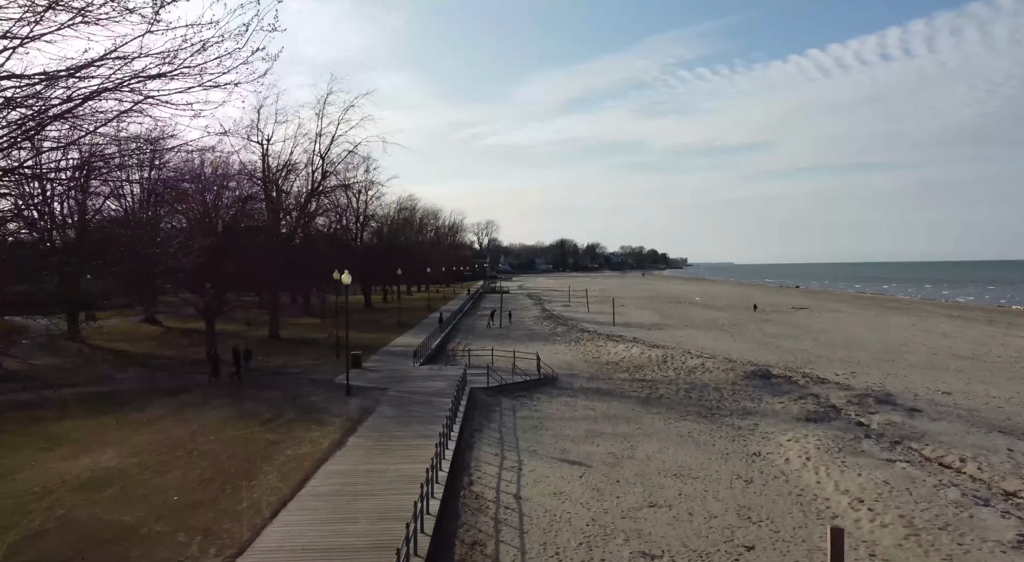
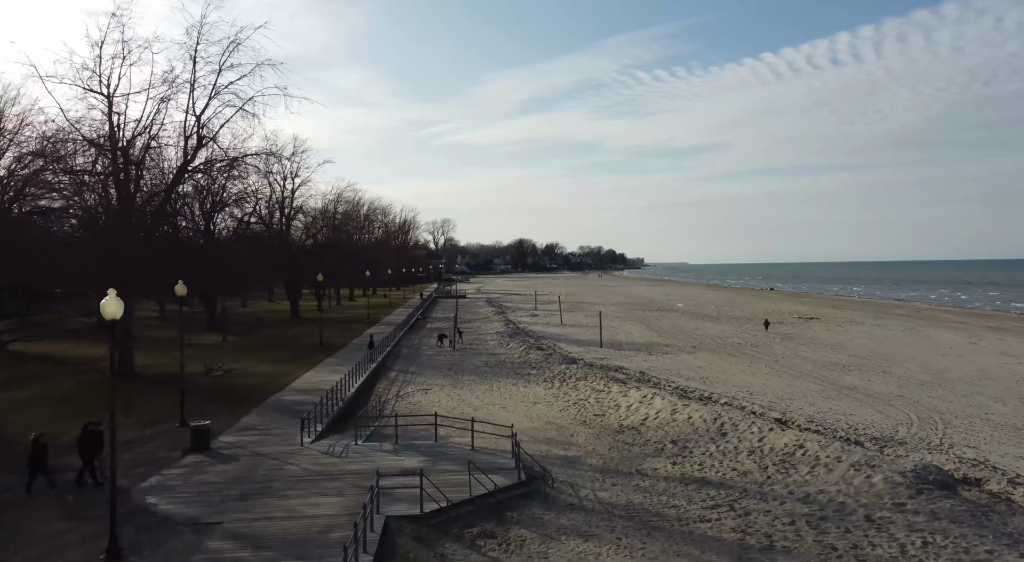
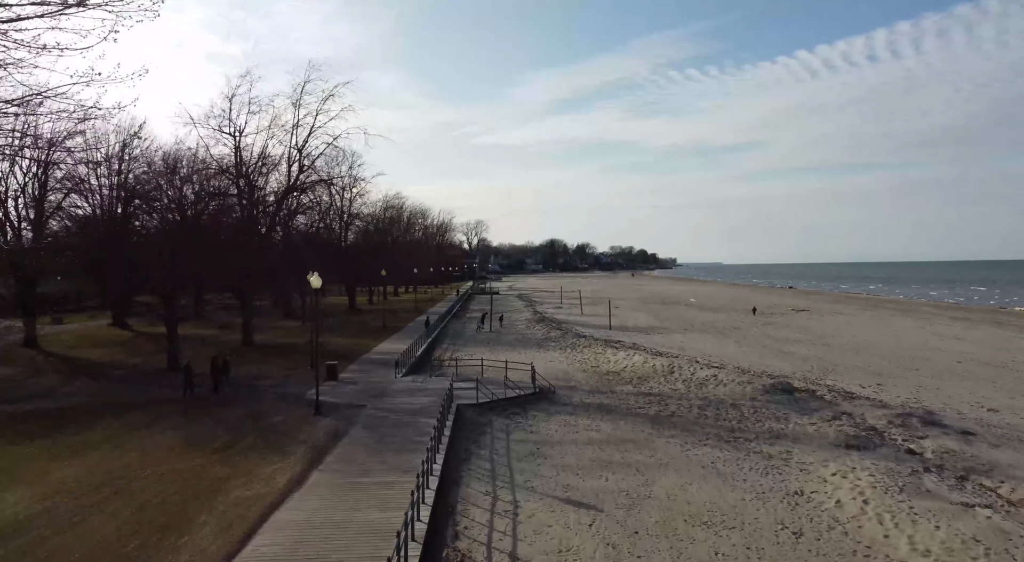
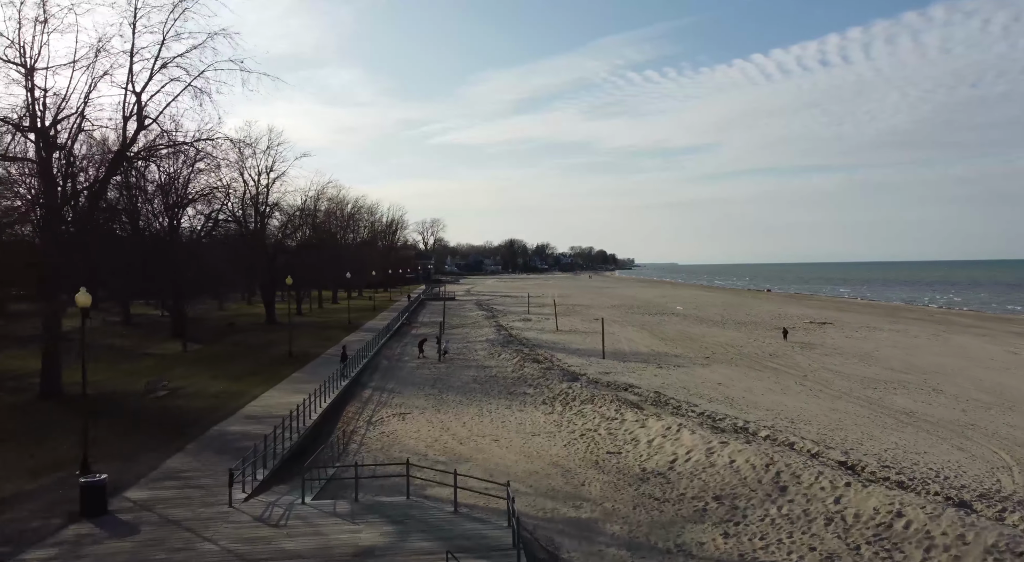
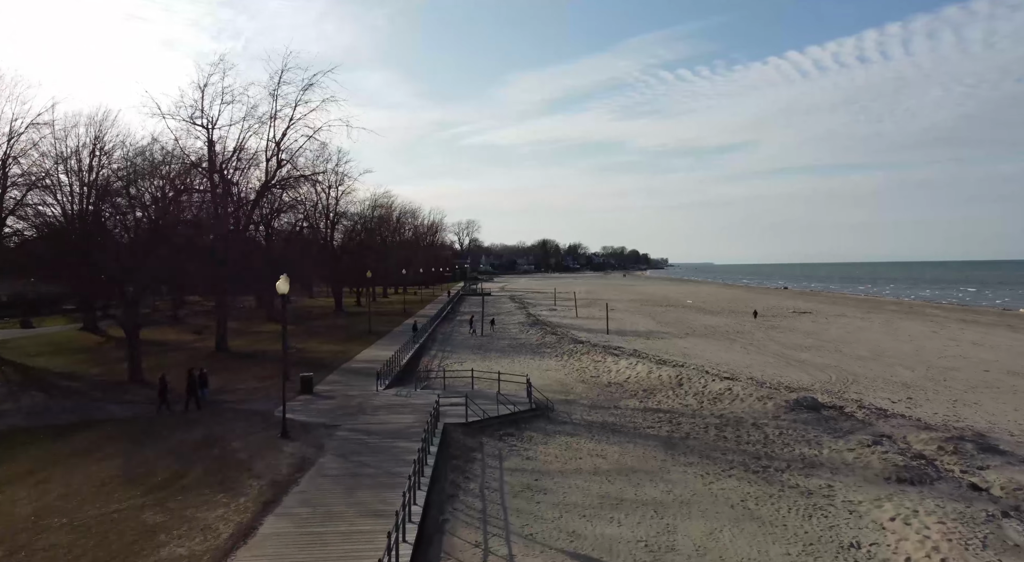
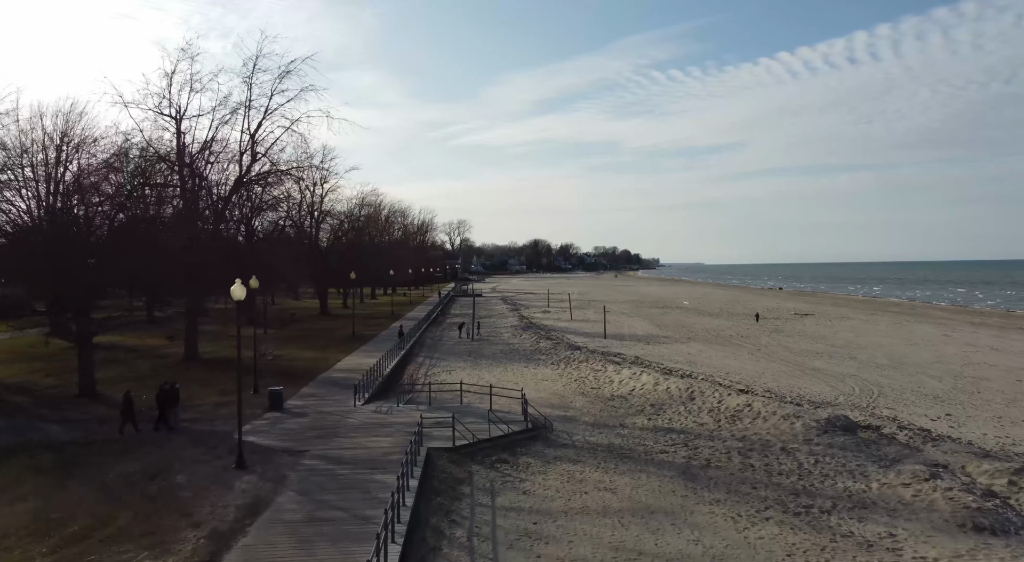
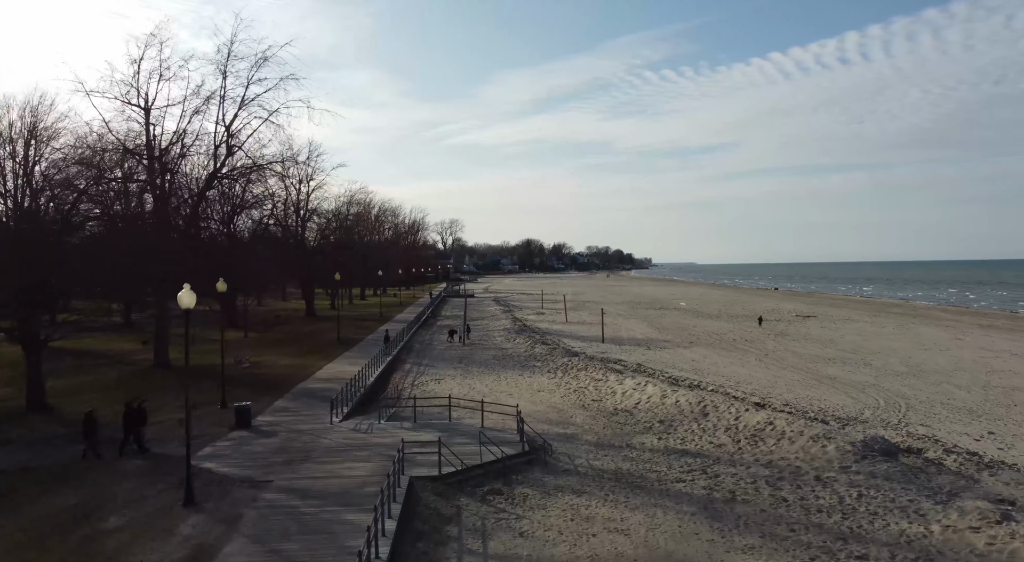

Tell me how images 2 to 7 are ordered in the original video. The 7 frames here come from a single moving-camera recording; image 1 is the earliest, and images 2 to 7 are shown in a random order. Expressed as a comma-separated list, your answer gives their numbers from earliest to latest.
3, 5, 6, 7, 2, 4
